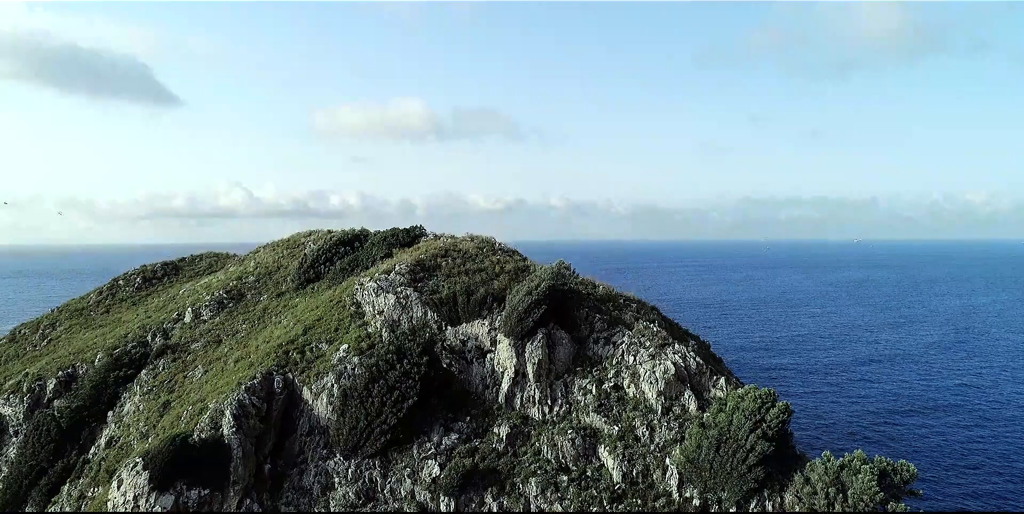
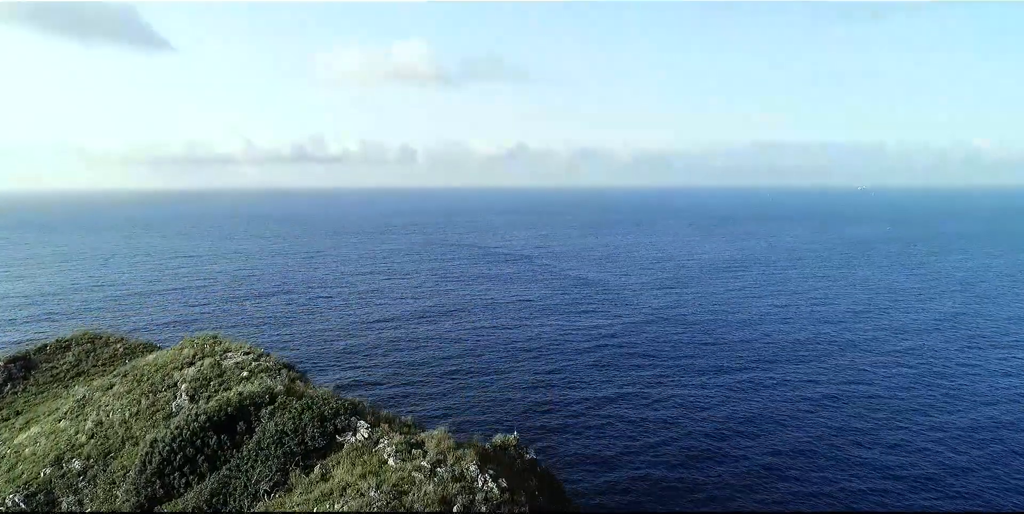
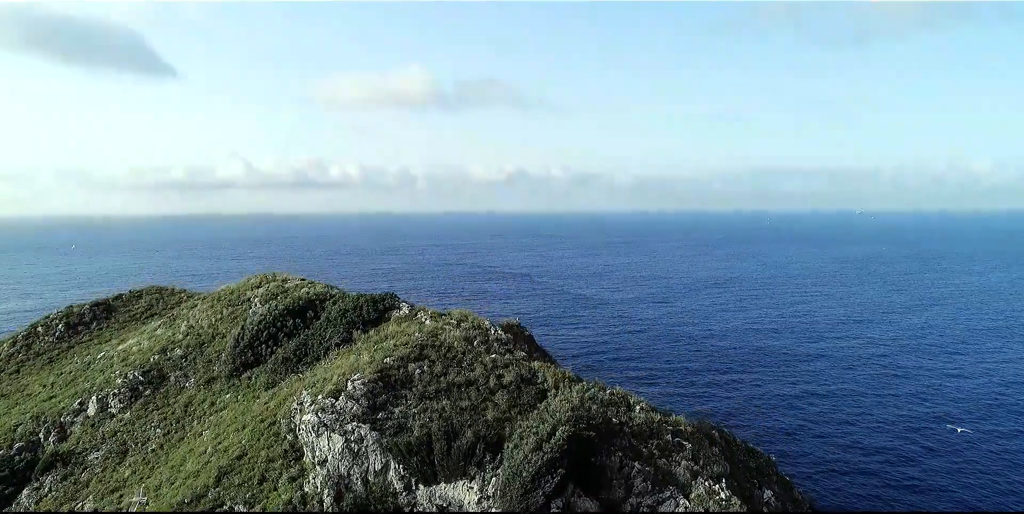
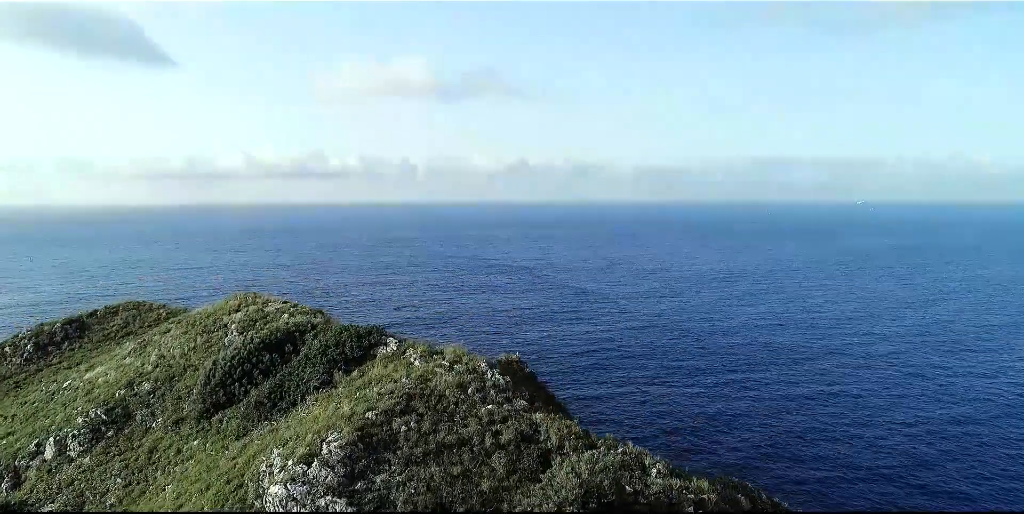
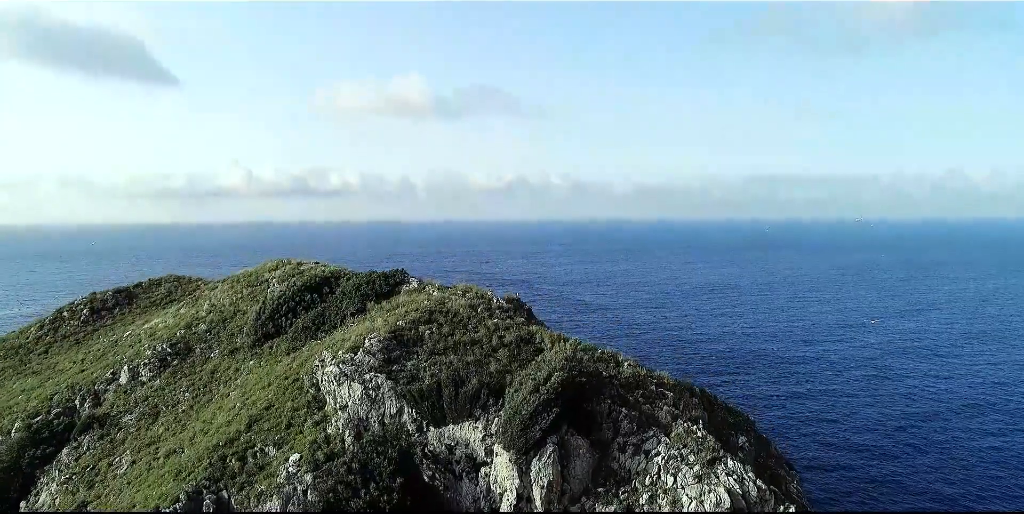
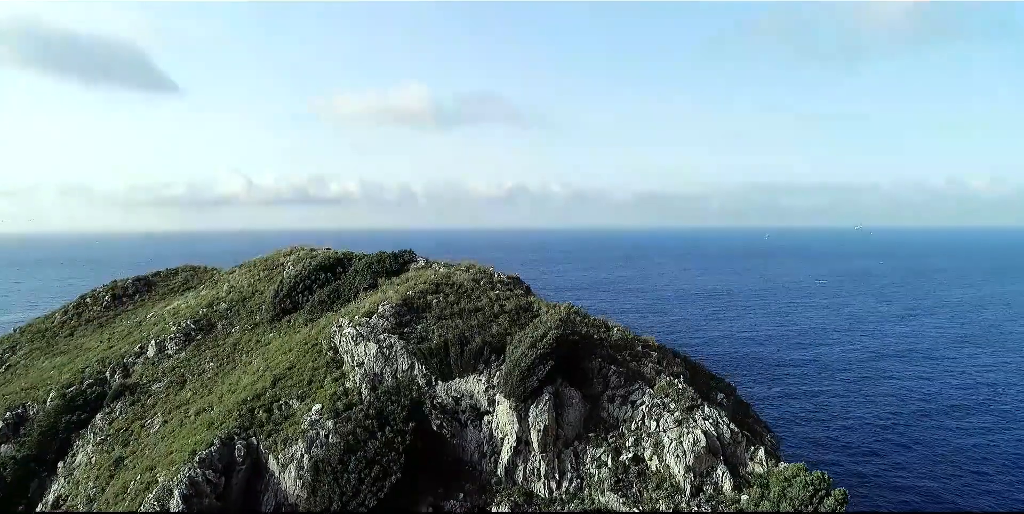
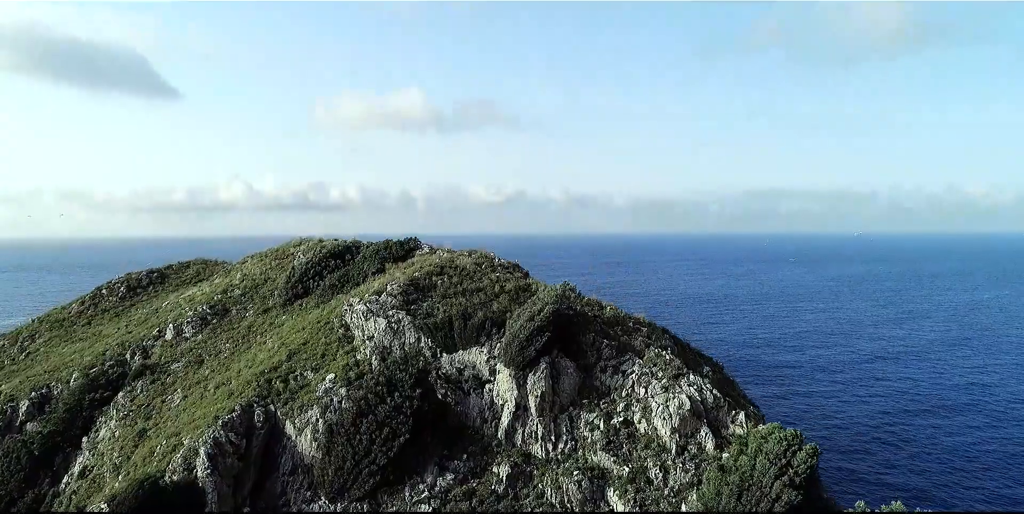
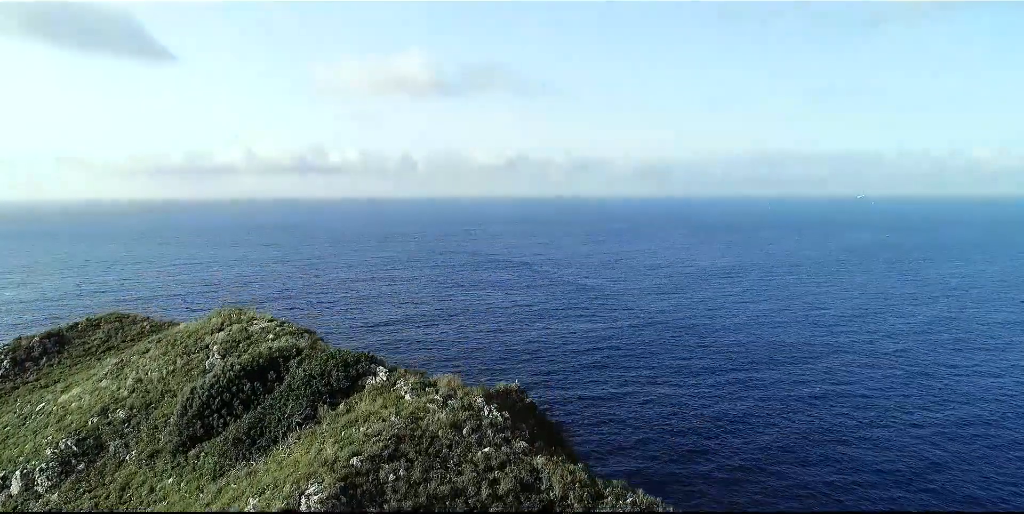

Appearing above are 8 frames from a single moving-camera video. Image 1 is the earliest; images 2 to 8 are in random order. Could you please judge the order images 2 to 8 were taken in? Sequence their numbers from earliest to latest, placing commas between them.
7, 6, 5, 3, 4, 8, 2
